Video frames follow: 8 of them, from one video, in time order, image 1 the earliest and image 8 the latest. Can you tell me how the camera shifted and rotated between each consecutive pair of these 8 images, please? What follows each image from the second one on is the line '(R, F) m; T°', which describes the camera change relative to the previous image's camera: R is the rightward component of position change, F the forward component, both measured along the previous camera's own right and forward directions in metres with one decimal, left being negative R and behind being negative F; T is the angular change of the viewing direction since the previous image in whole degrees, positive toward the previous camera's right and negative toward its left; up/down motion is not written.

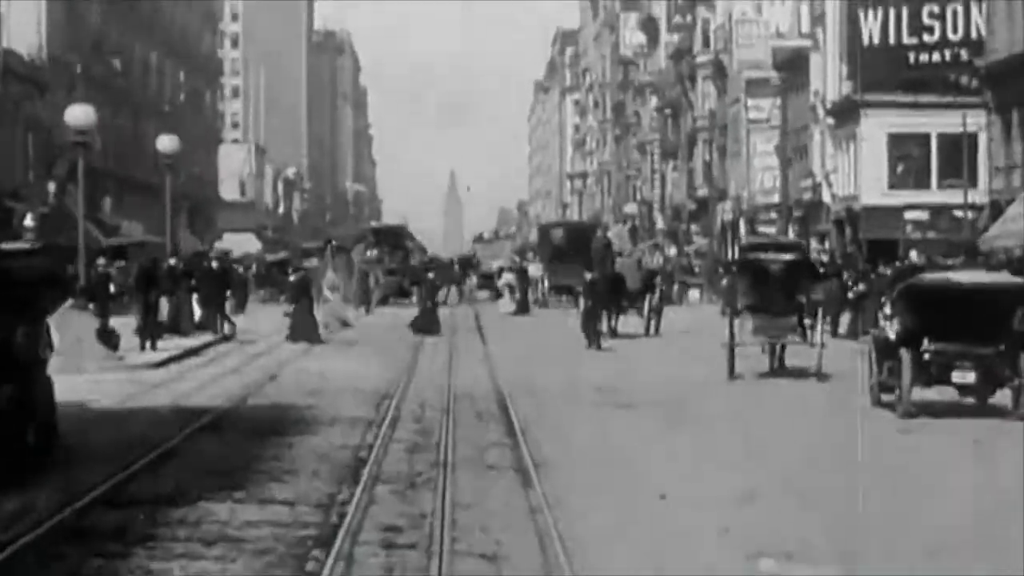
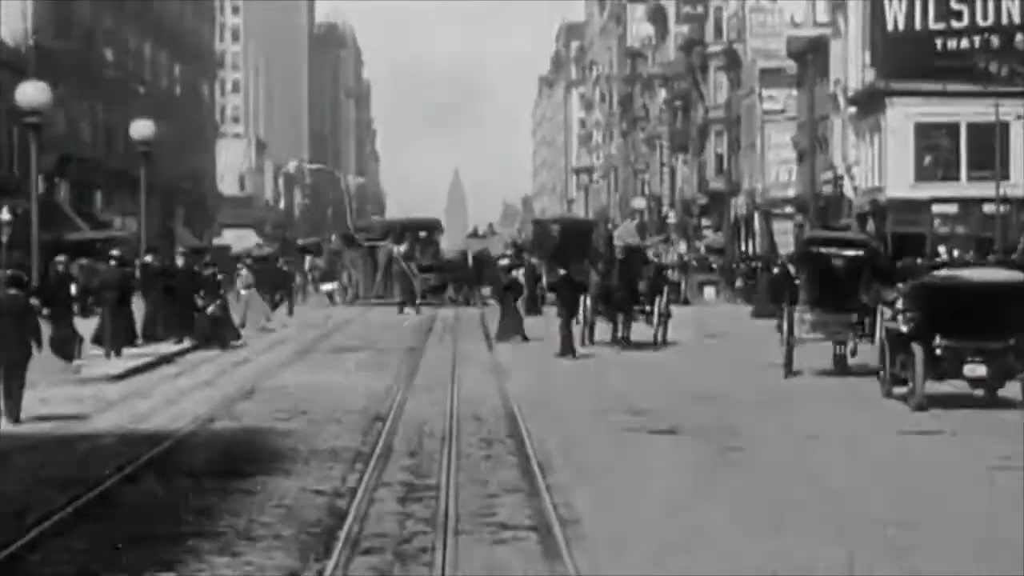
(0.0, +3.1) m; 0°
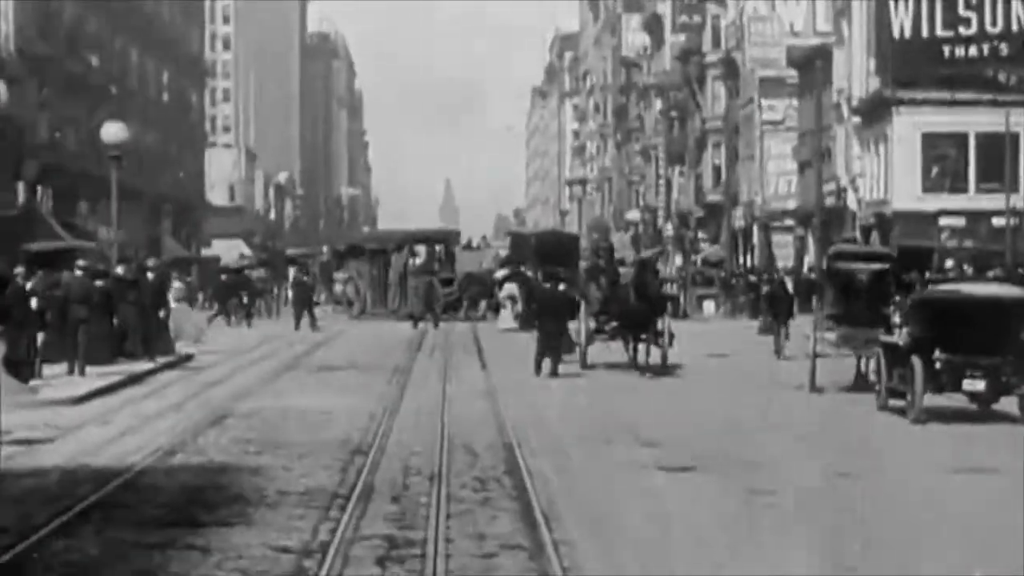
(0.0, +1.8) m; 0°
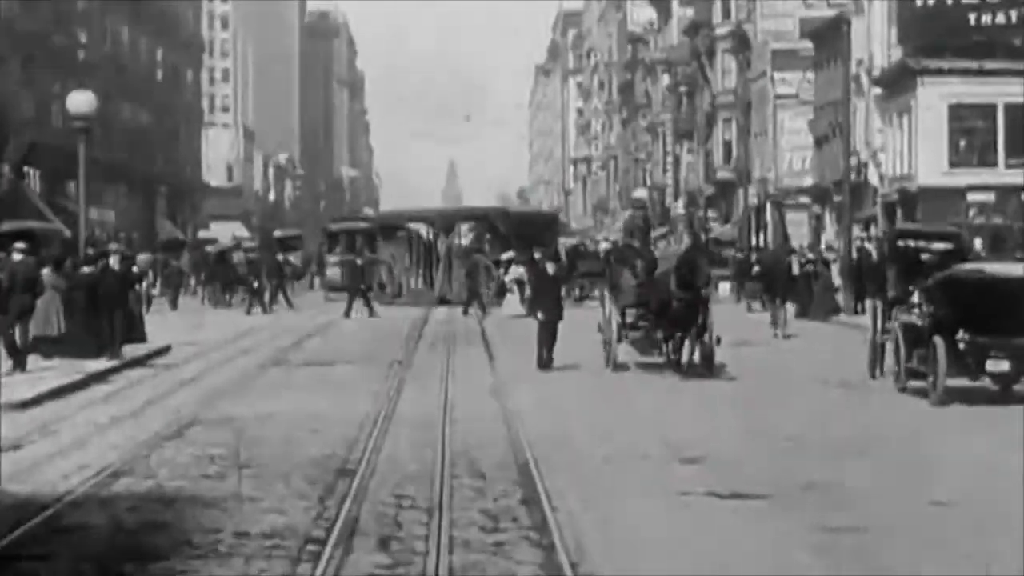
(0.0, +2.7) m; 0°
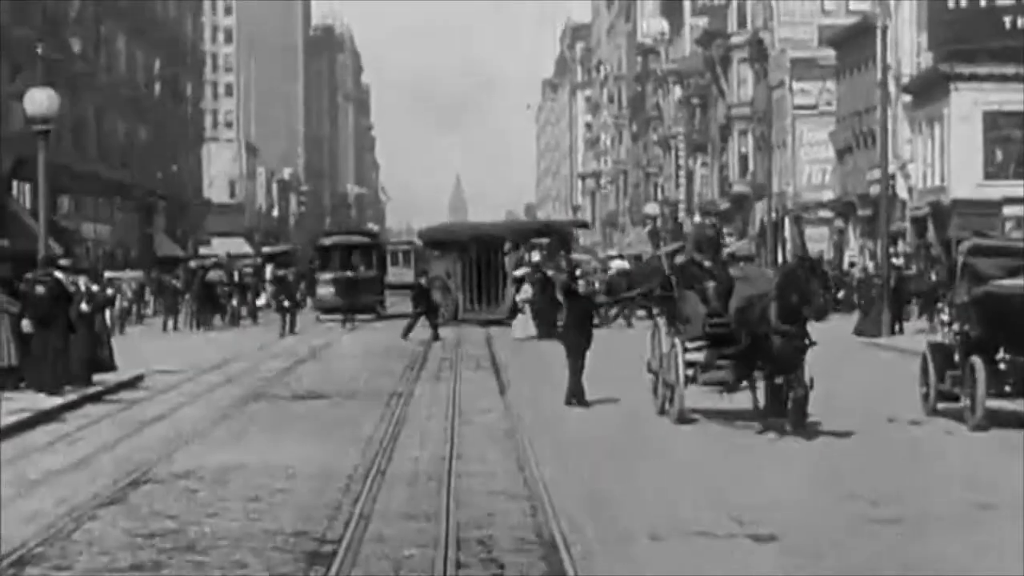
(0.0, +2.9) m; 0°
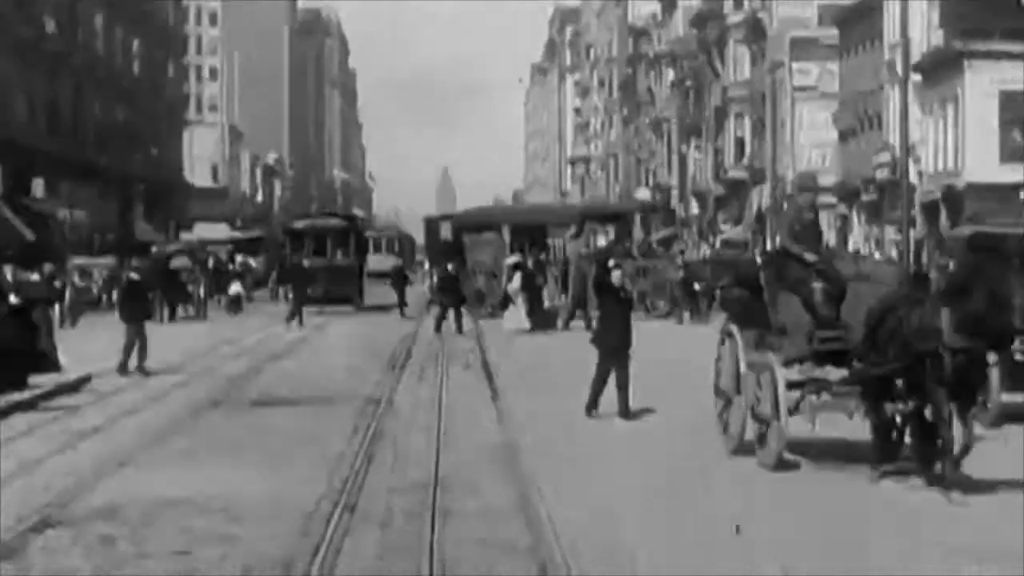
(0.0, +2.6) m; 0°
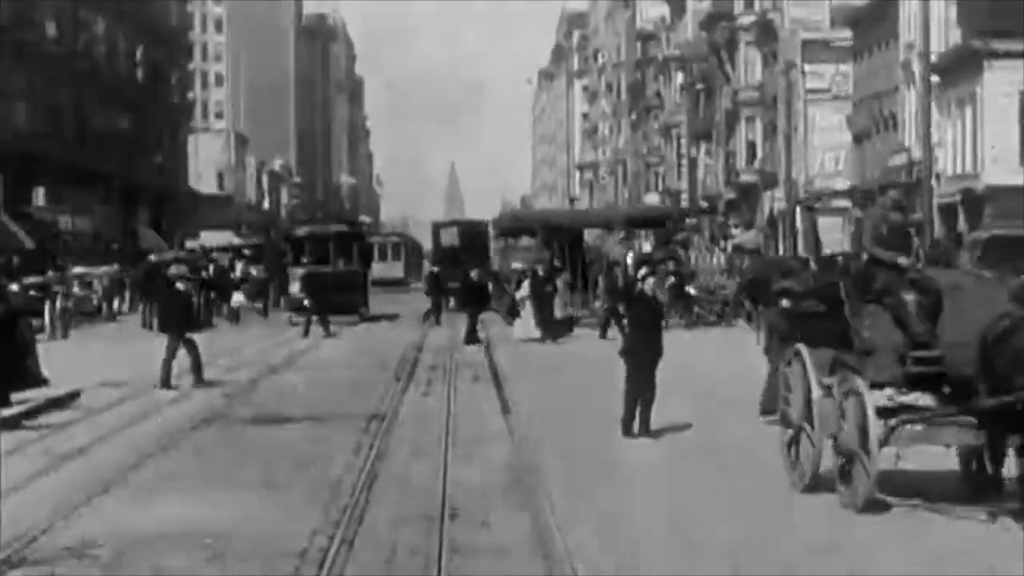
(0.0, +1.1) m; 0°
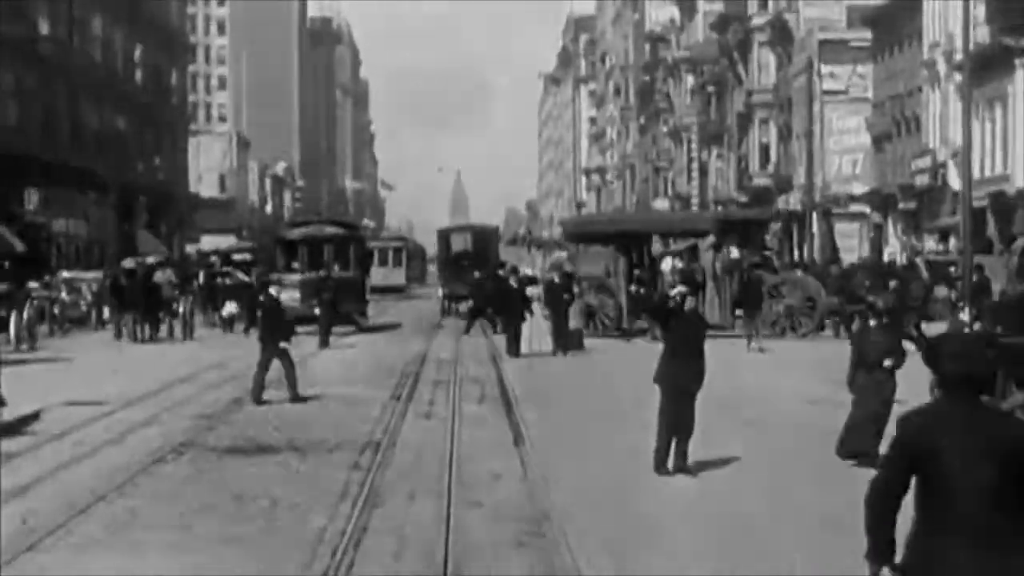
(0.0, +2.2) m; 0°
